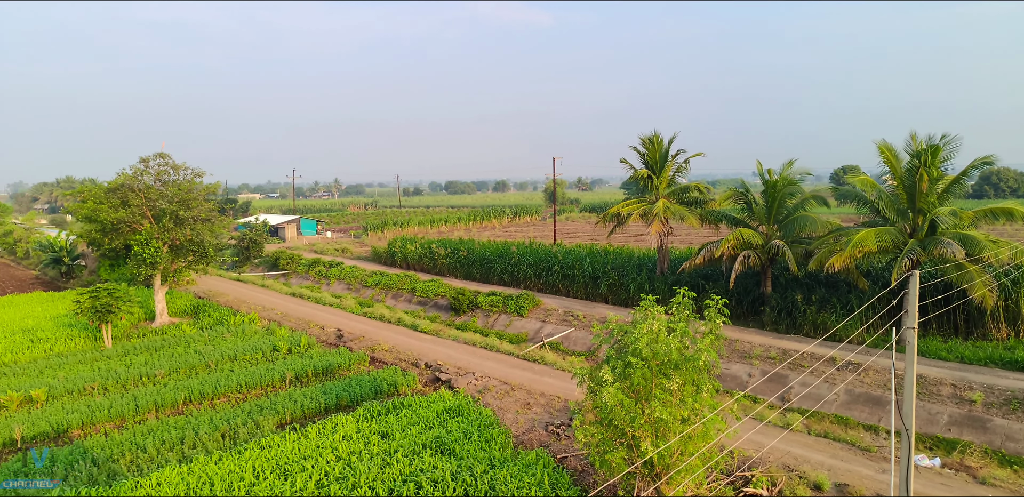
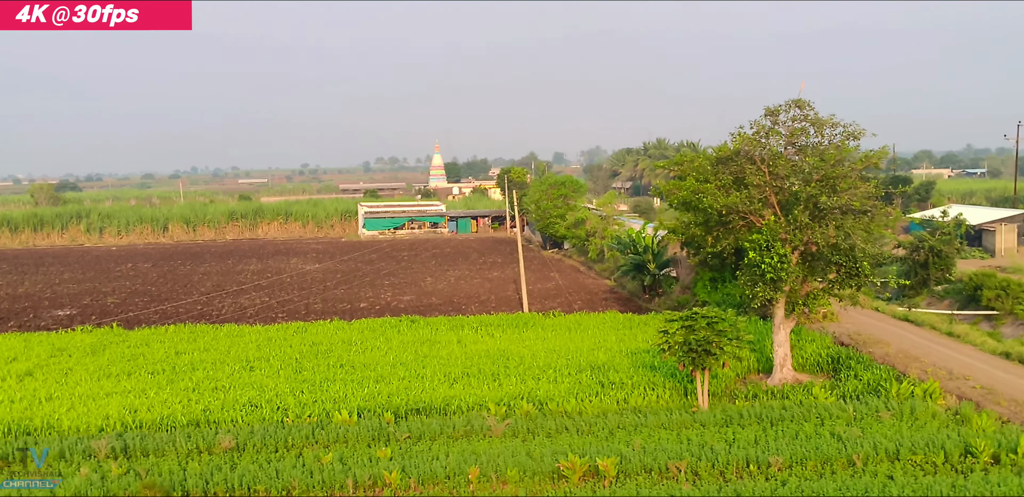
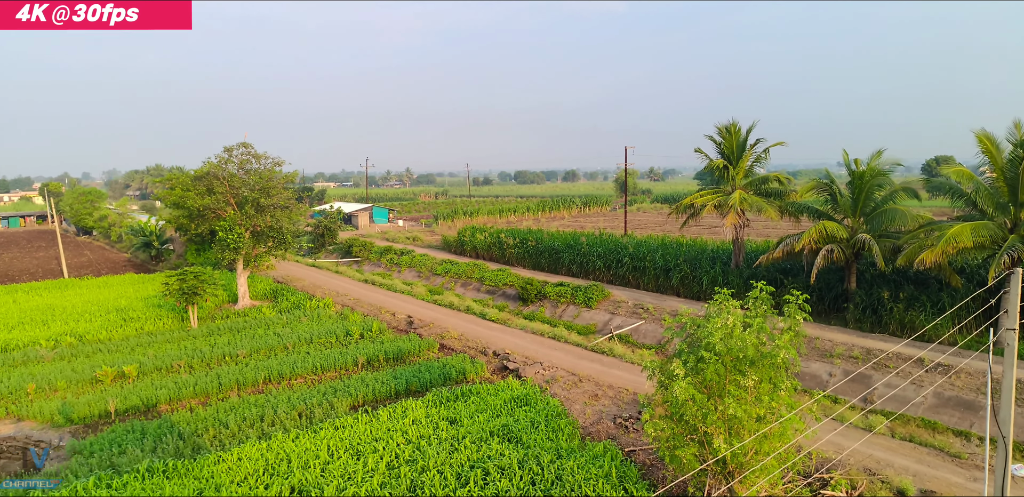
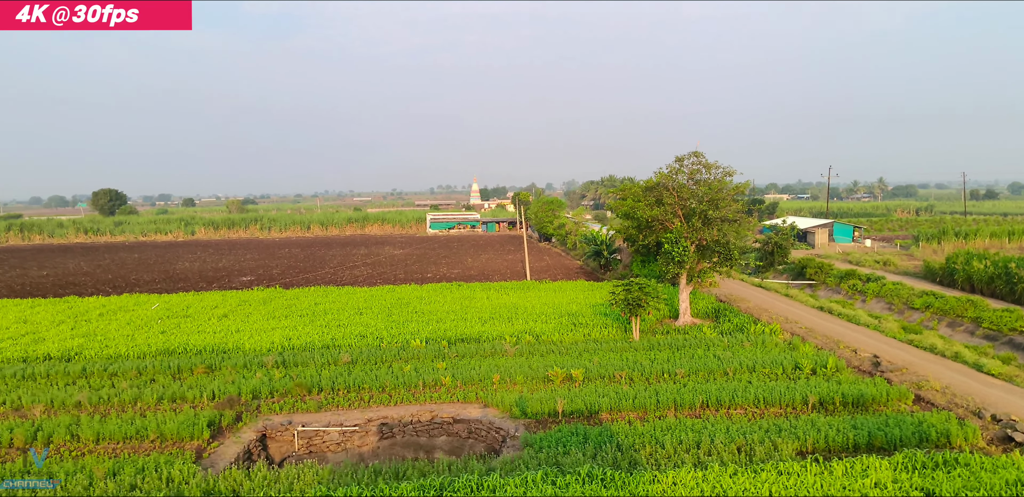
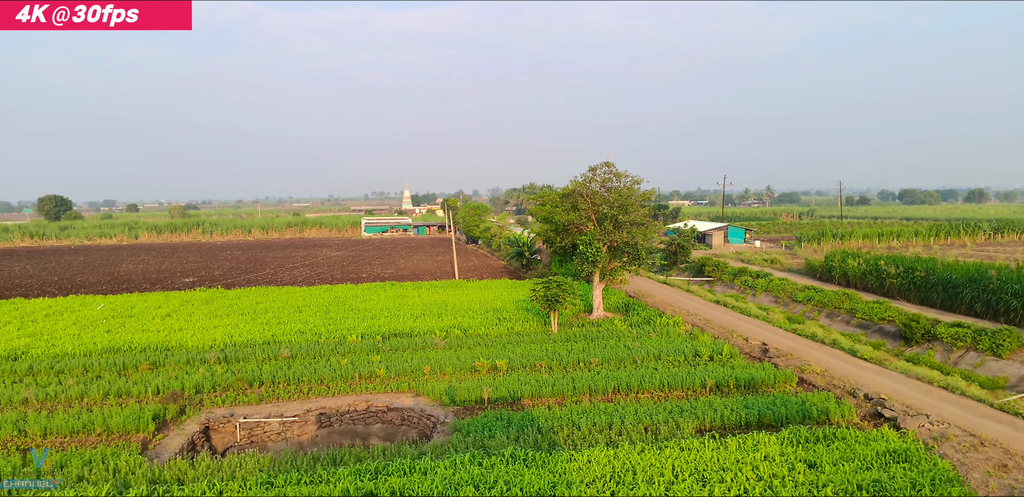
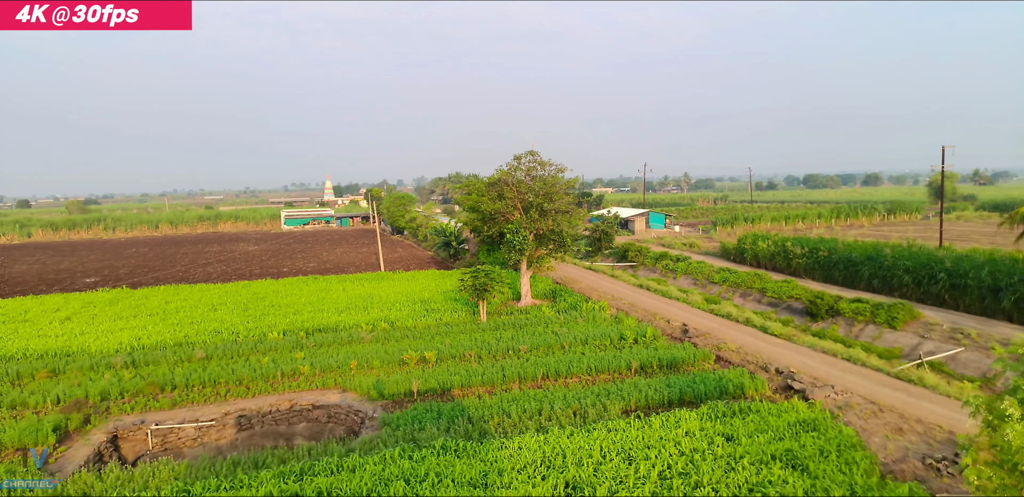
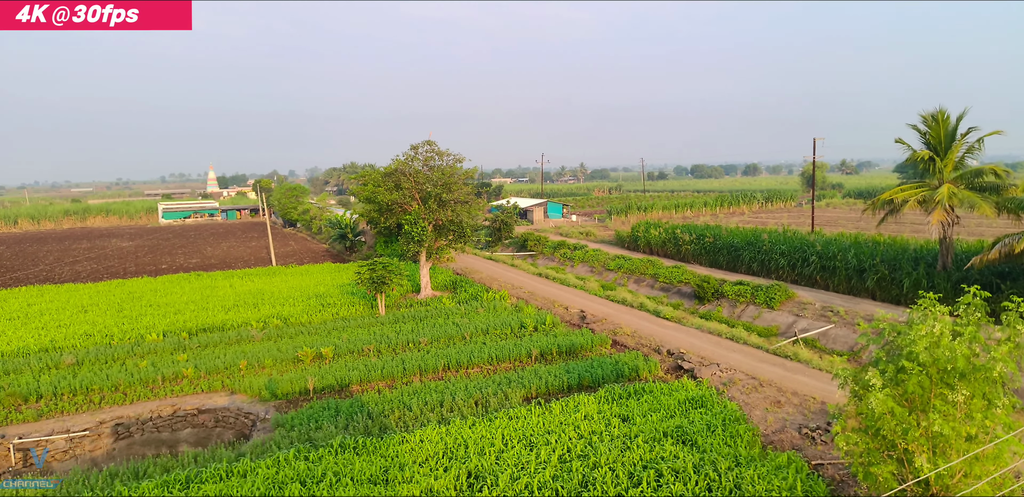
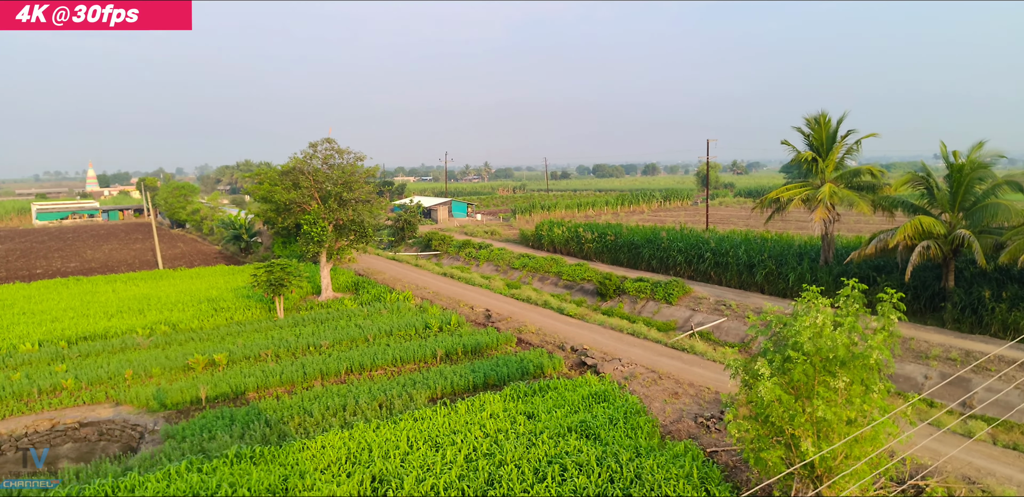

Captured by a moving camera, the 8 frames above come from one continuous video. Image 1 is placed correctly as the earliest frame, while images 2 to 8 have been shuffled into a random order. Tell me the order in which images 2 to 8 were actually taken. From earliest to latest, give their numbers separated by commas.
3, 8, 7, 6, 5, 4, 2
